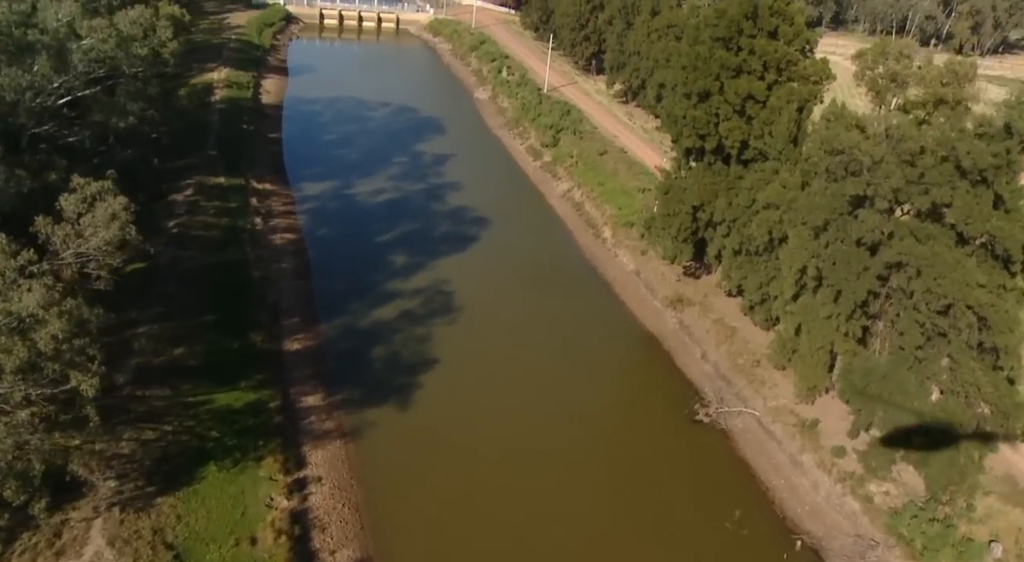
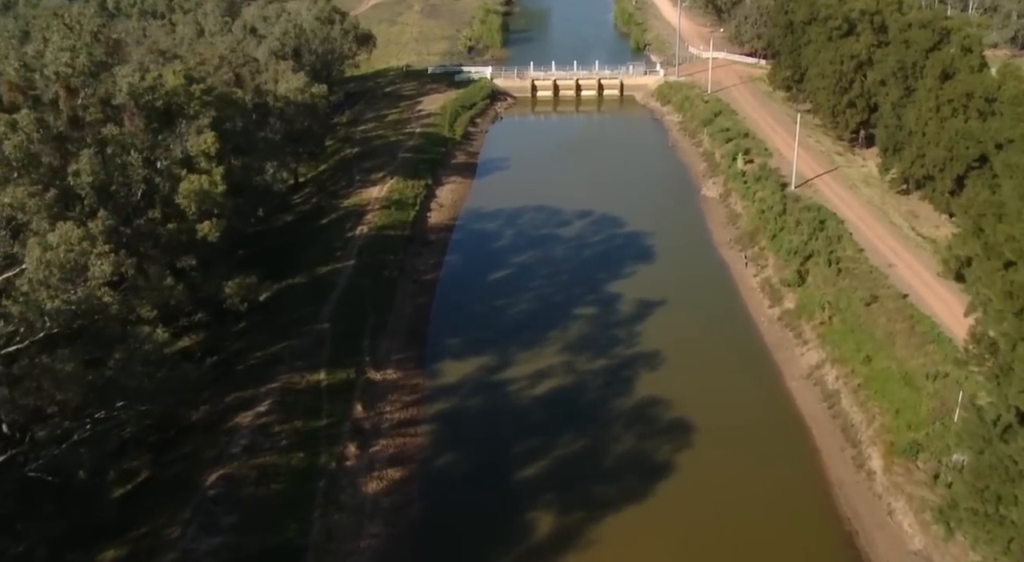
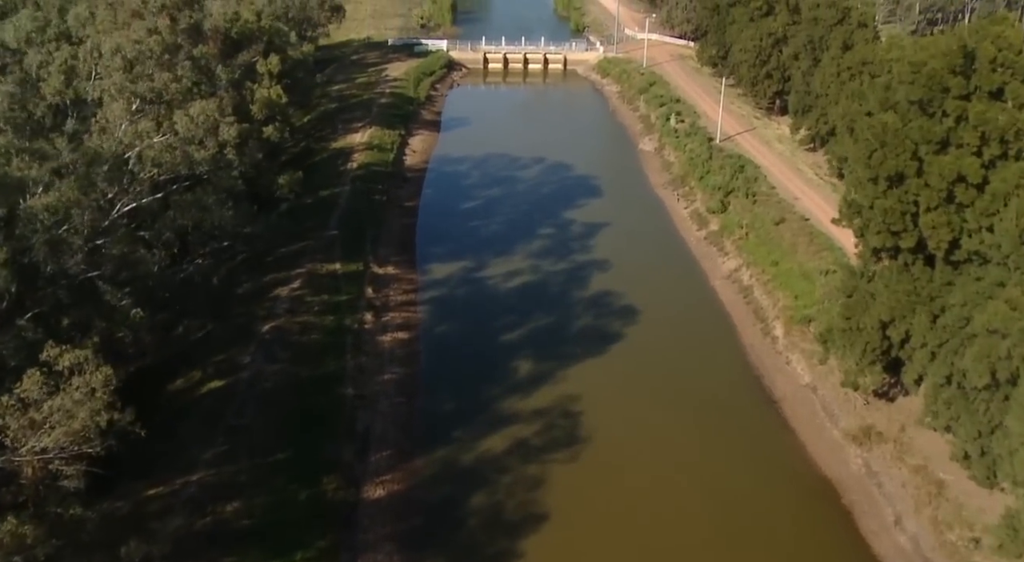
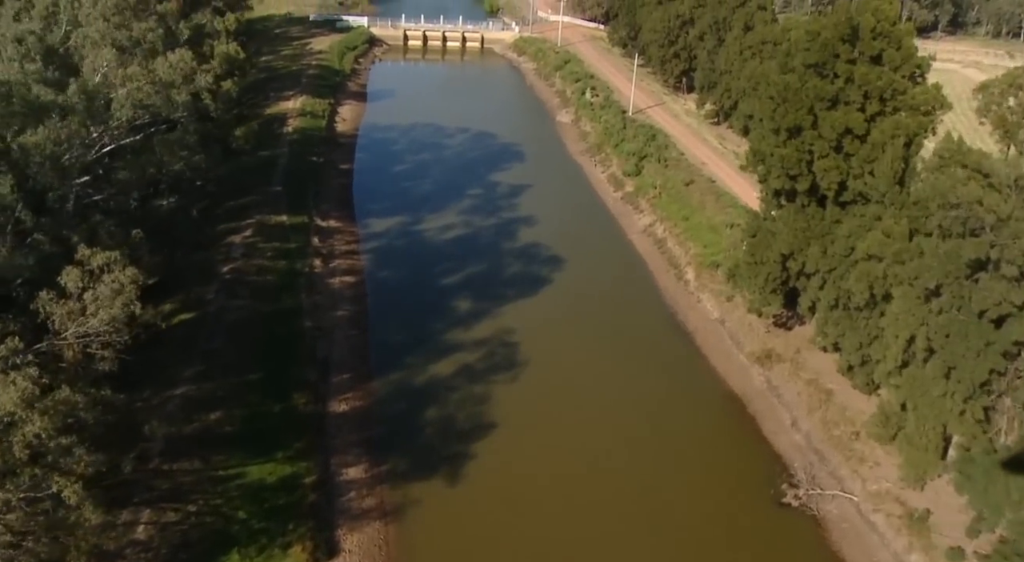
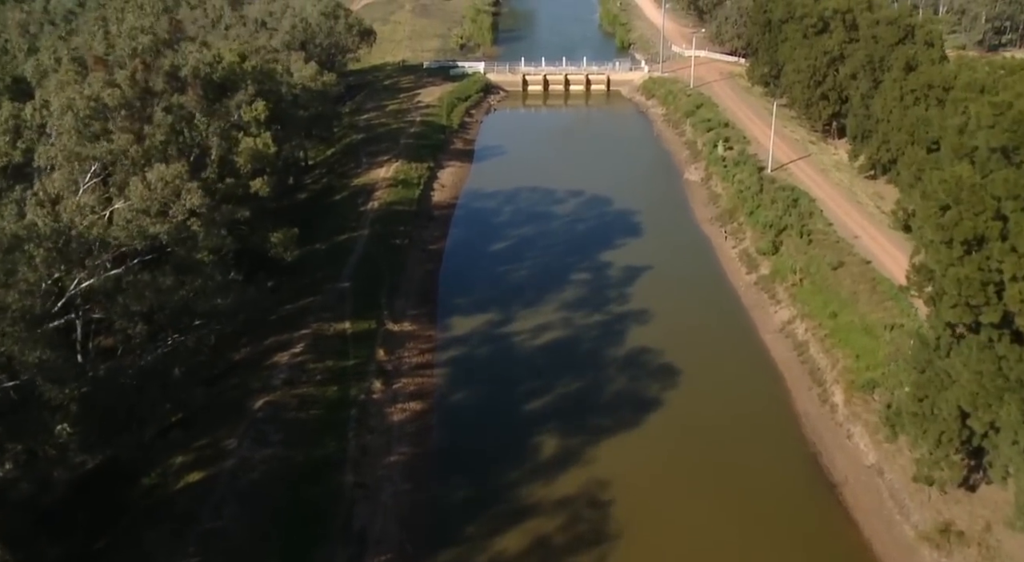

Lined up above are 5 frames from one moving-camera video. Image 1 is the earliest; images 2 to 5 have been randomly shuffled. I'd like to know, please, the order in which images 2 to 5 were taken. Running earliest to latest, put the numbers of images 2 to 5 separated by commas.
4, 3, 5, 2
